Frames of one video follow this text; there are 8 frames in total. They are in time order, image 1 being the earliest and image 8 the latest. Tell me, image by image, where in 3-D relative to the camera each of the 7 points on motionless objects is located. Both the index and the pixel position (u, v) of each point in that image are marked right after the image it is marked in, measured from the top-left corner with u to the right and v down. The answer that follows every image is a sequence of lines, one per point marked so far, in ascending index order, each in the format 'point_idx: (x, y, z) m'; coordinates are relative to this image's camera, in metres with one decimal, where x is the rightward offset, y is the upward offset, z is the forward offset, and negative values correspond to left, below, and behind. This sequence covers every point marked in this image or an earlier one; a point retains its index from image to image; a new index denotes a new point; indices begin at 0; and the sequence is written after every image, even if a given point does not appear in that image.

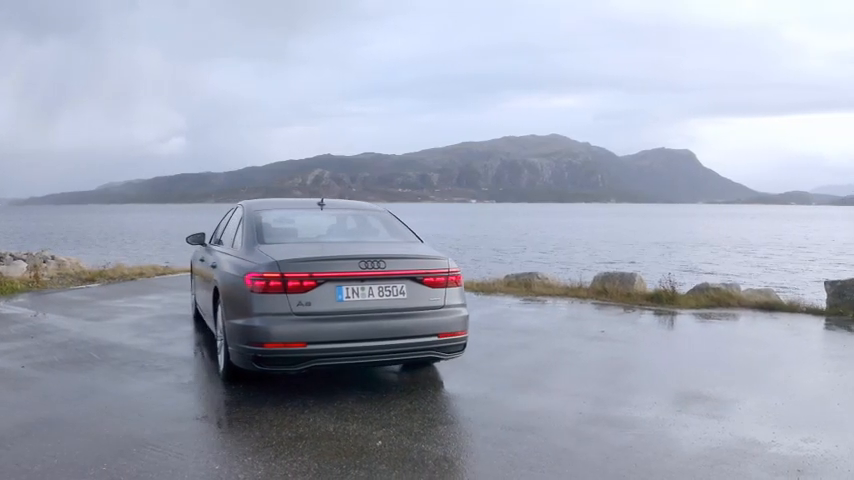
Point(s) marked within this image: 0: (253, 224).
0: (-1.5, +0.2, +6.4) m
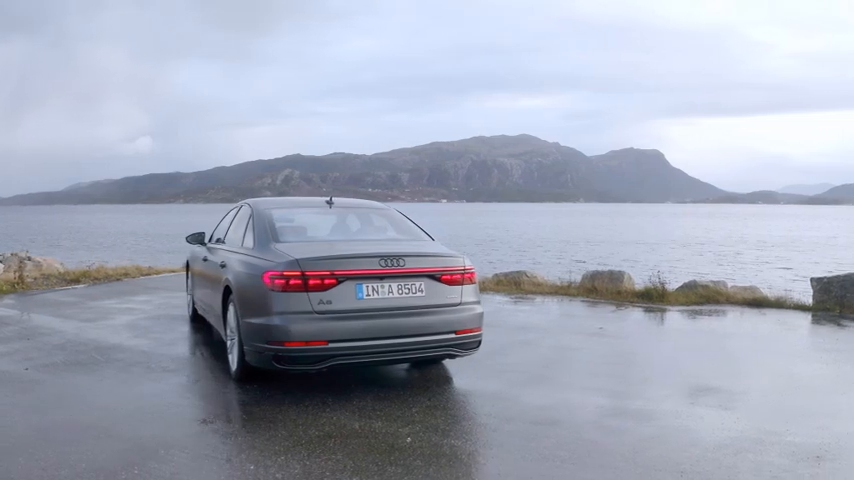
0: (-1.4, +0.2, +6.4) m
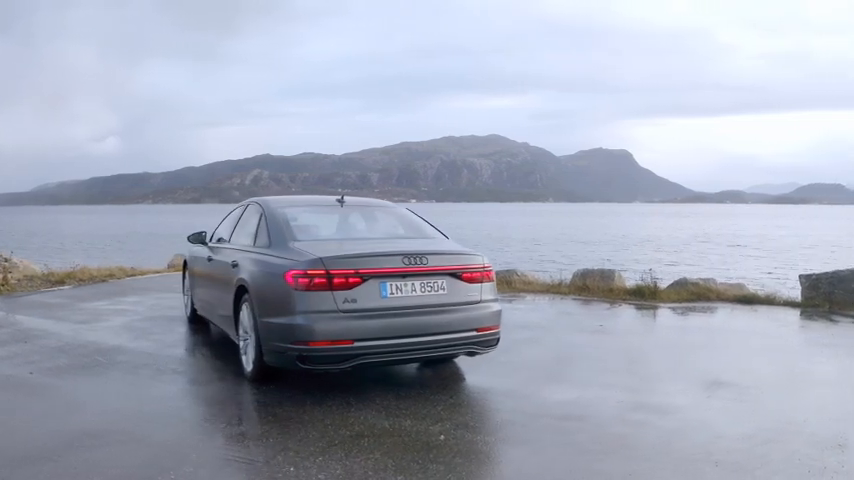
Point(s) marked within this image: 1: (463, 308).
0: (-1.3, +0.2, +6.3) m
1: (+0.3, -0.5, +5.5) m
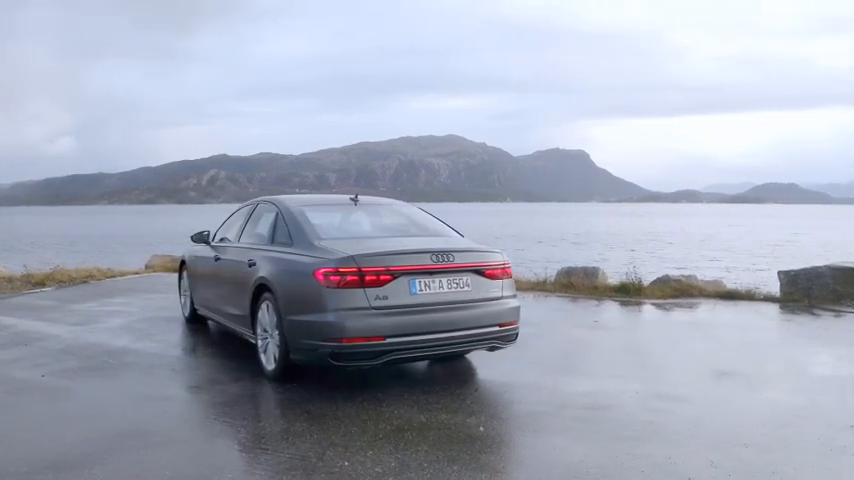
0: (-1.2, +0.2, +6.3) m
1: (+0.5, -0.5, +5.6) m
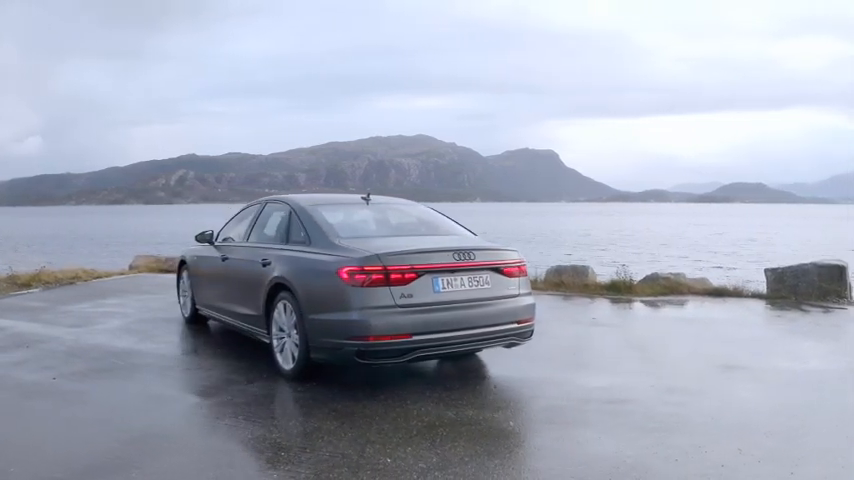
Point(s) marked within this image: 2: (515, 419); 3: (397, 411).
0: (-1.0, +0.2, +6.3) m
1: (+0.6, -0.5, +5.7) m
2: (+0.6, -1.2, +4.8) m
3: (-0.2, -1.1, +4.8) m
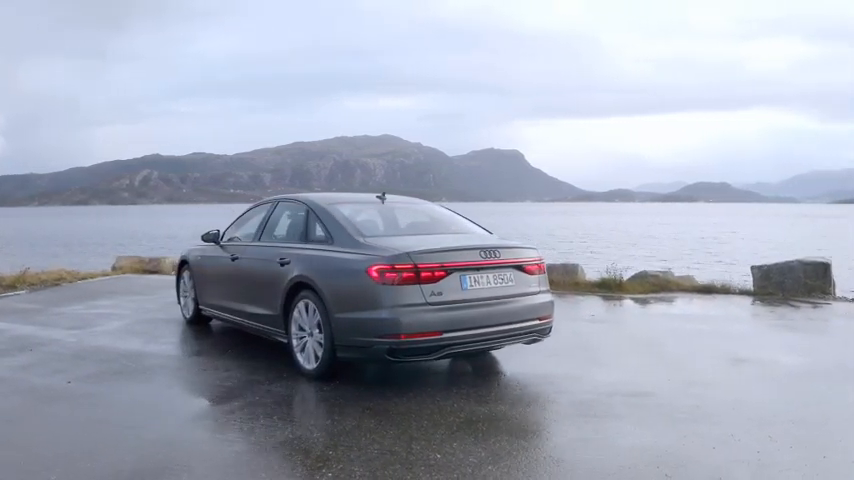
0: (-0.9, +0.2, +6.3) m
1: (+0.8, -0.5, +5.8) m
2: (+0.8, -1.1, +4.9) m
3: (0.0, -1.1, +4.9) m
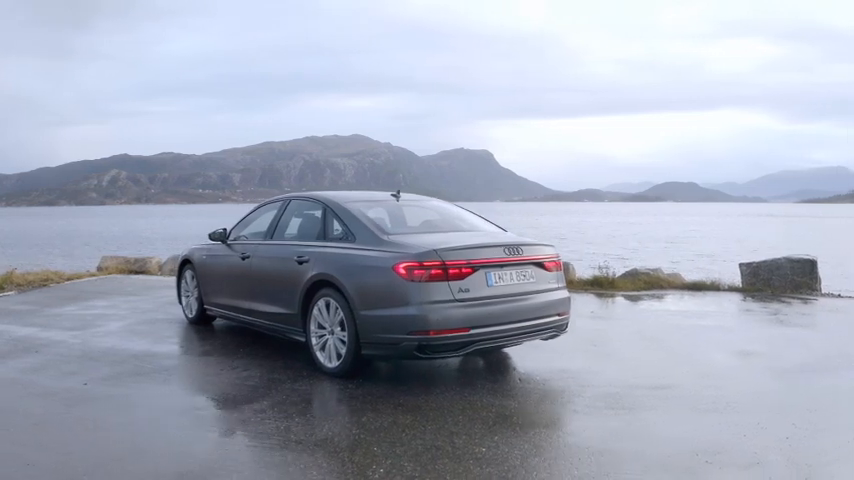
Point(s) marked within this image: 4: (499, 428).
0: (-0.7, +0.2, +6.3) m
1: (+0.9, -0.4, +5.8) m
2: (+1.0, -1.1, +5.0) m
3: (+0.2, -1.1, +4.9) m
4: (+0.4, -1.1, +4.3) m
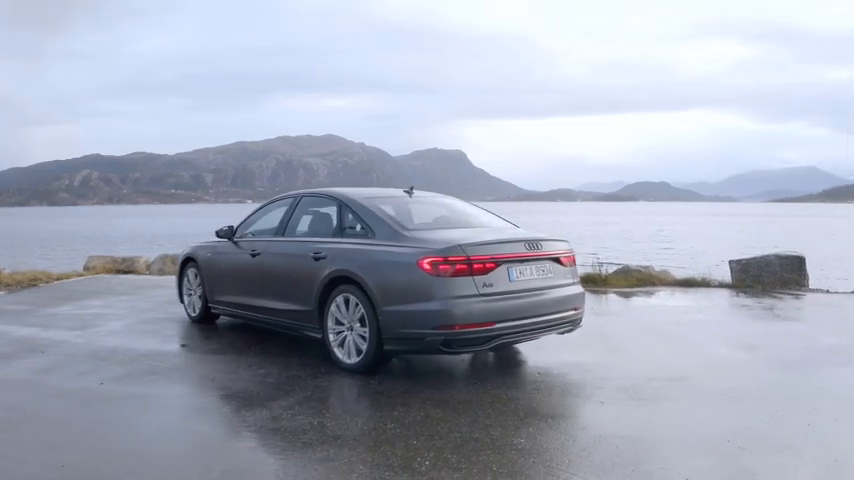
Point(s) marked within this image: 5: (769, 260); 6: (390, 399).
0: (-0.6, +0.3, +6.3) m
1: (+1.1, -0.4, +5.9) m
2: (+1.2, -1.1, +5.0) m
3: (+0.4, -1.0, +4.9) m
4: (+0.6, -1.1, +4.4) m
5: (+5.9, -0.3, +12.8) m
6: (-0.3, -1.1, +5.1) m
